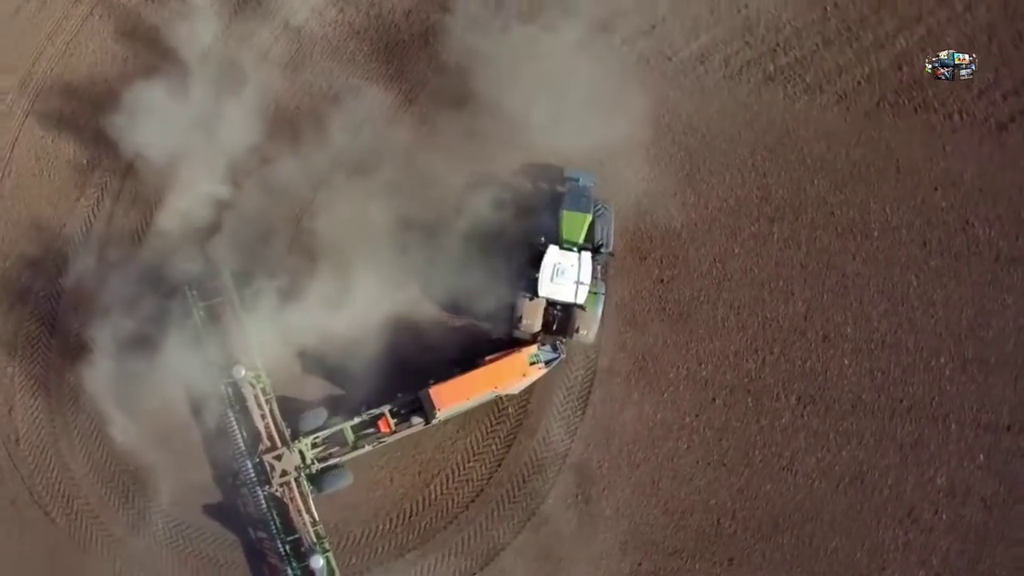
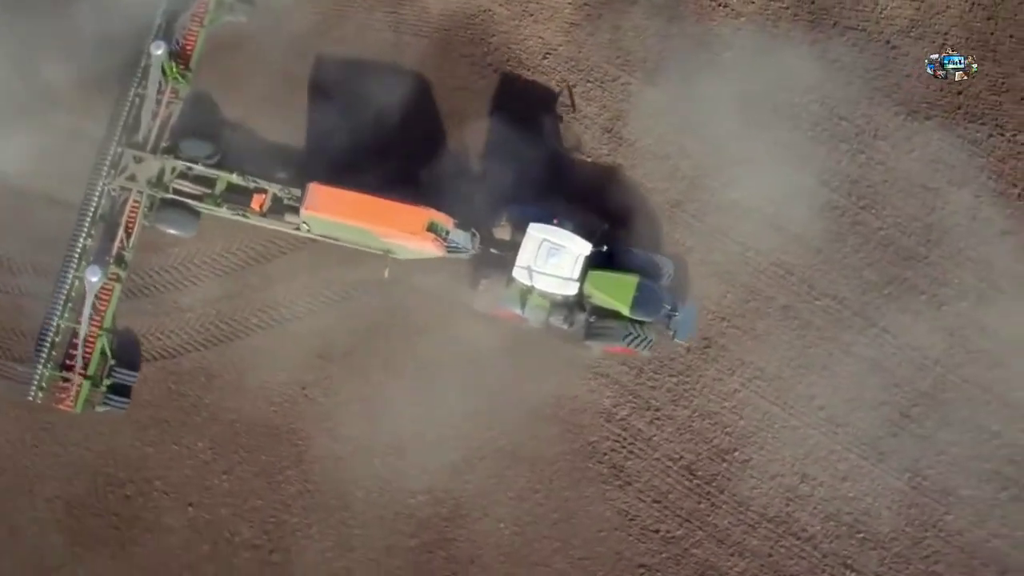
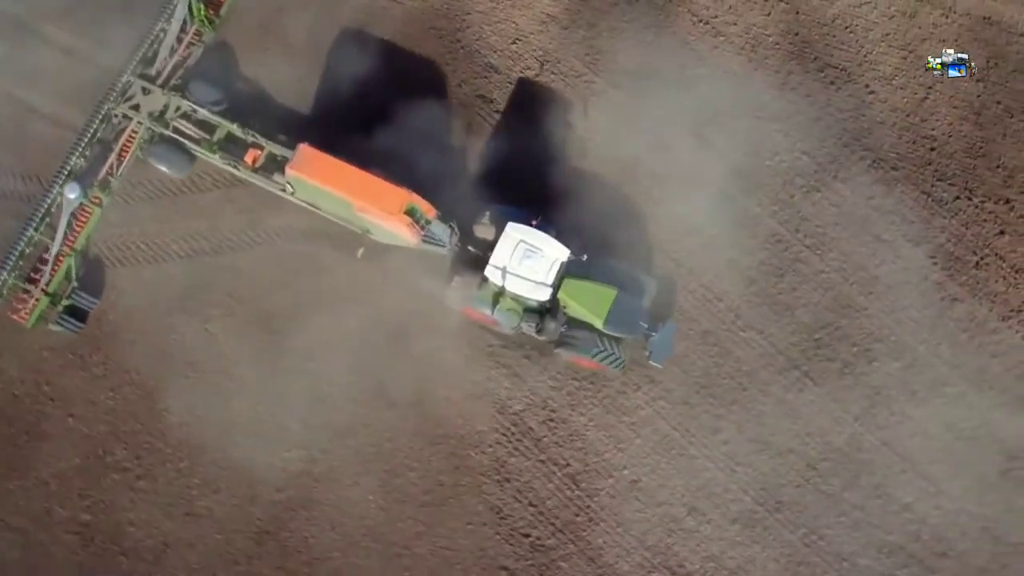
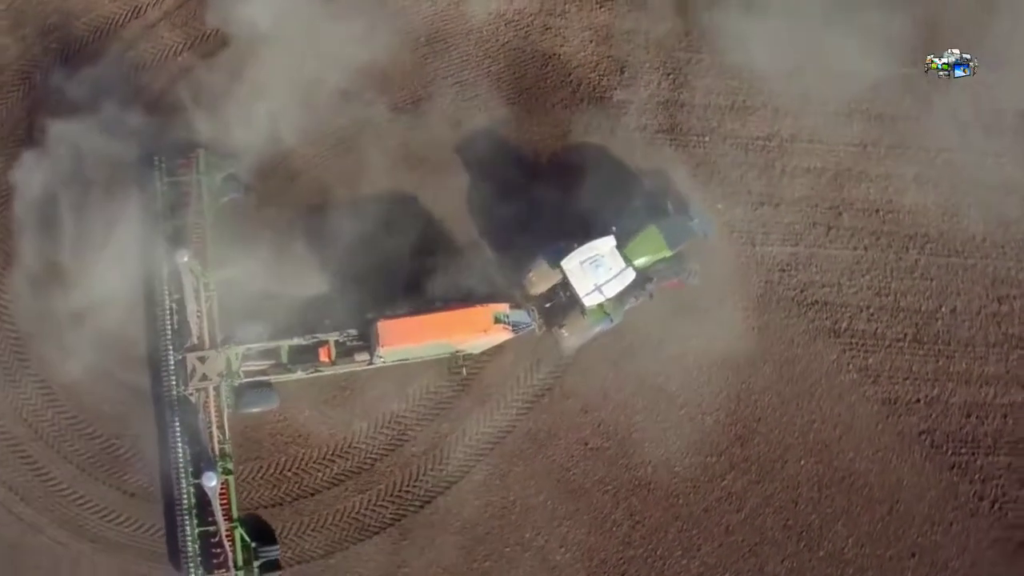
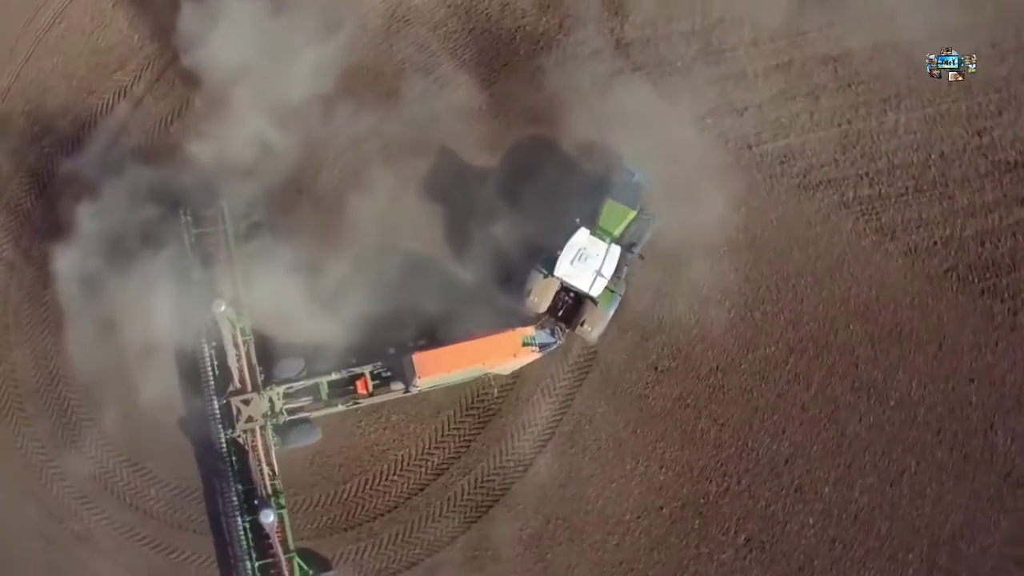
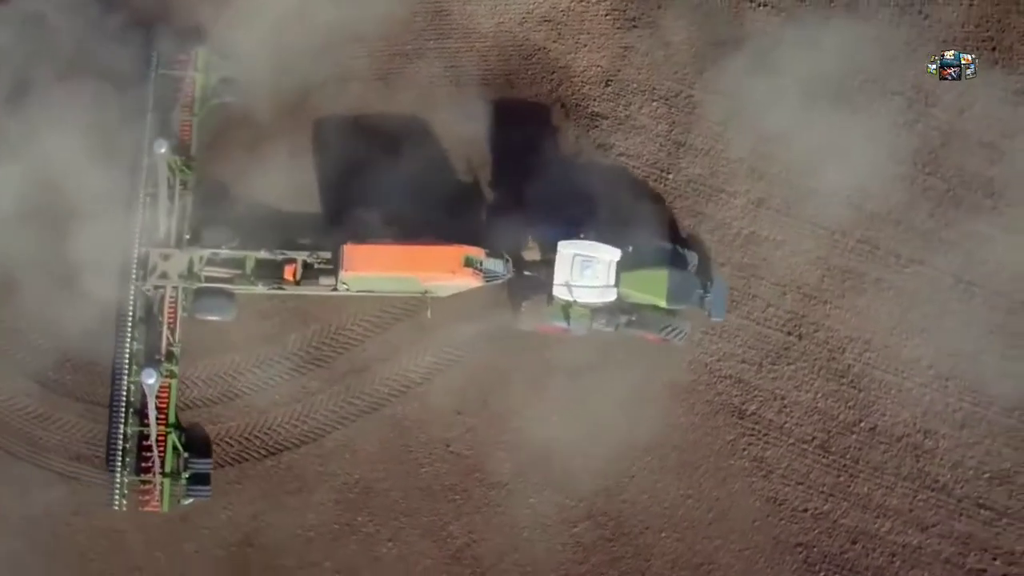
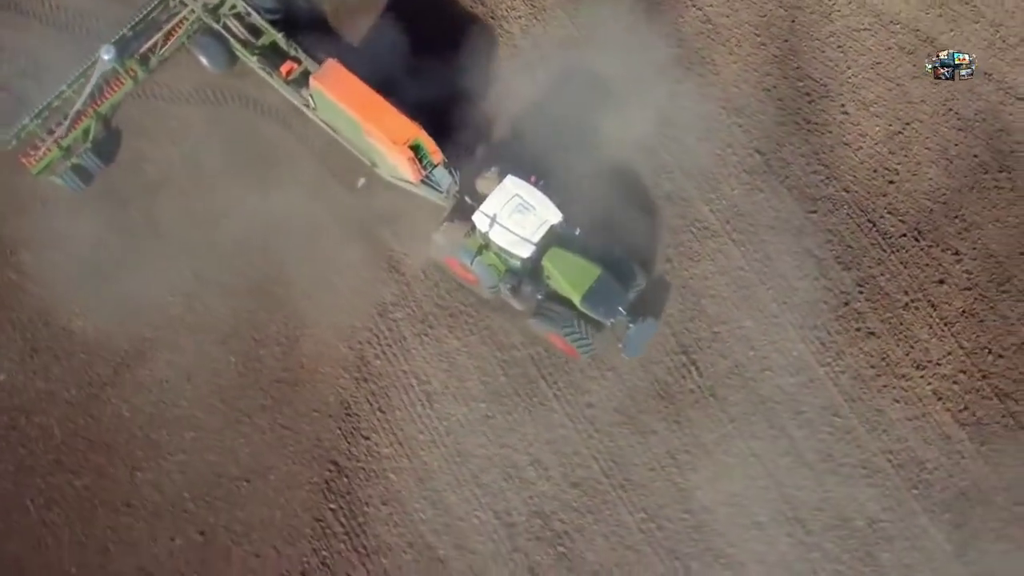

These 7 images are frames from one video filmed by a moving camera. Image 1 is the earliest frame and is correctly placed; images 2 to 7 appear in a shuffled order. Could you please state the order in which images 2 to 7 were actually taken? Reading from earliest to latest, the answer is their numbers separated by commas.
5, 4, 6, 2, 3, 7
